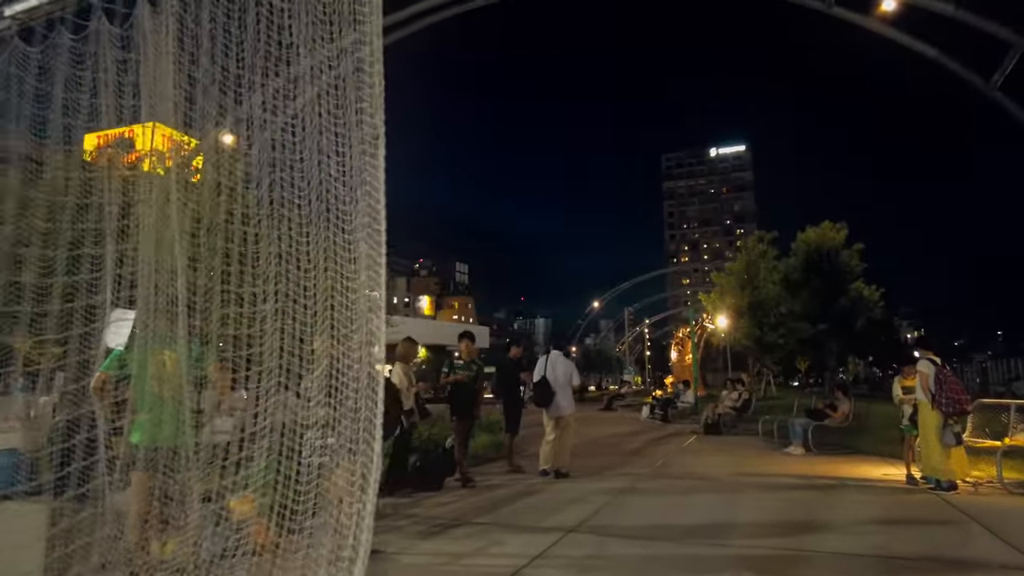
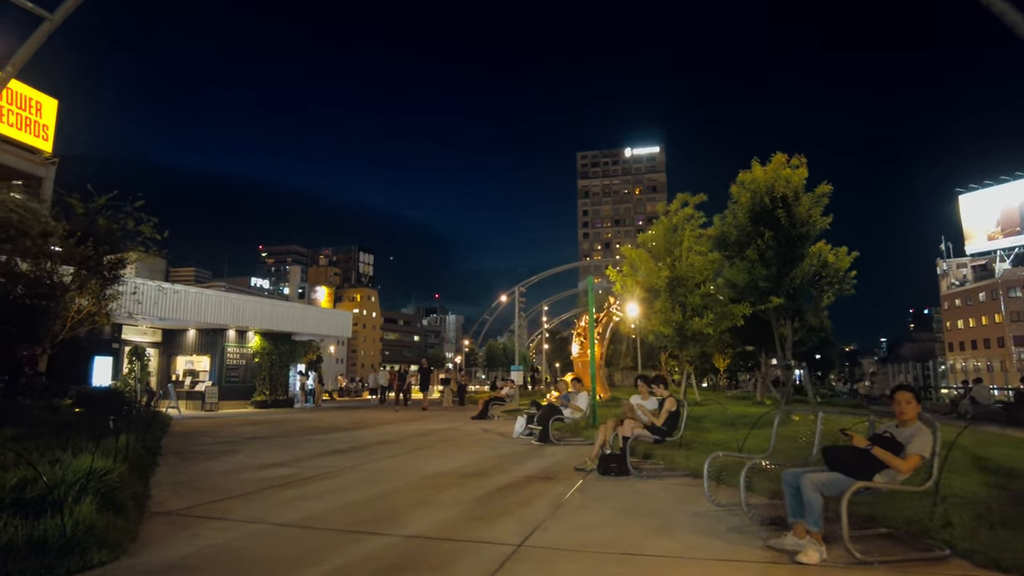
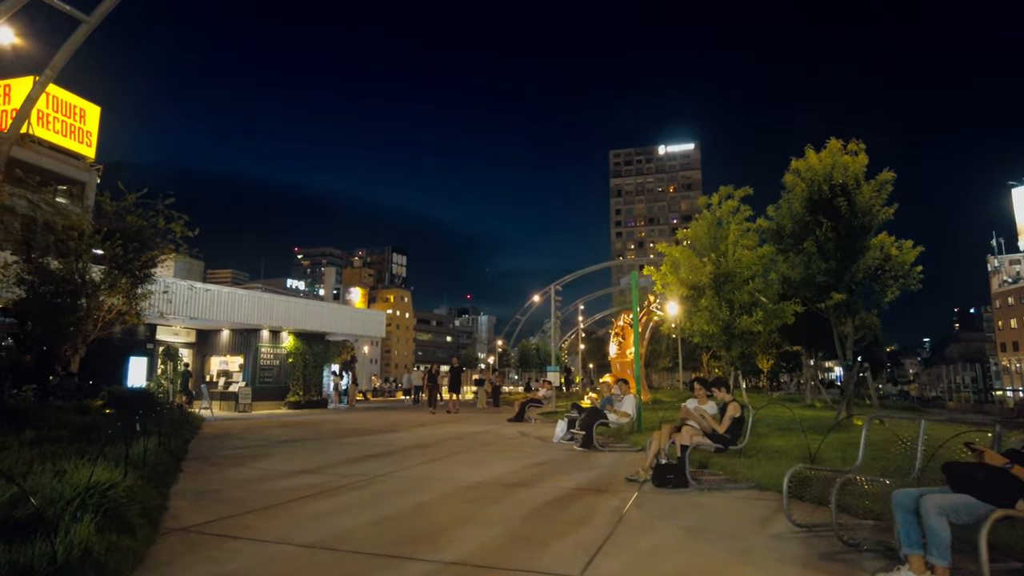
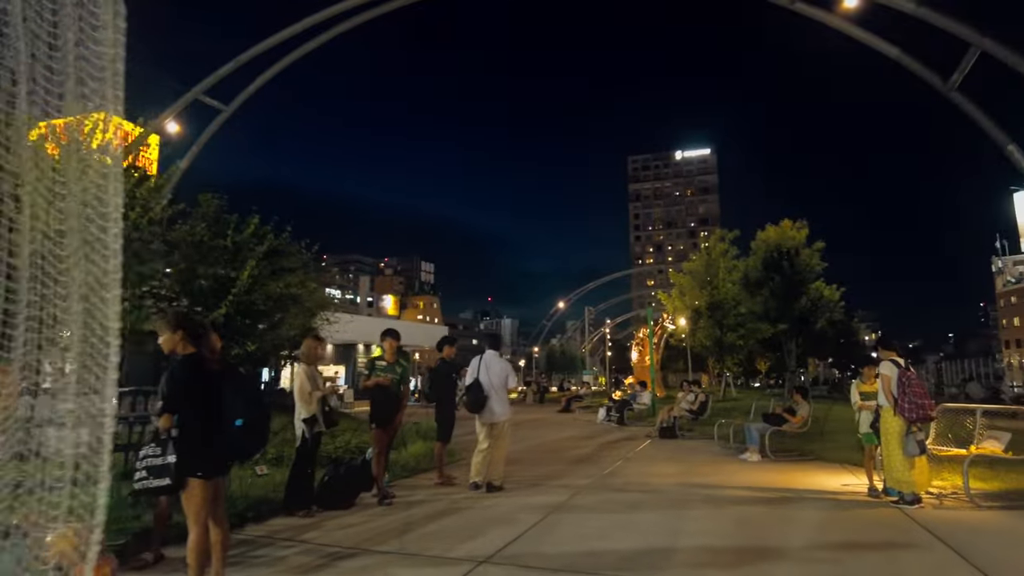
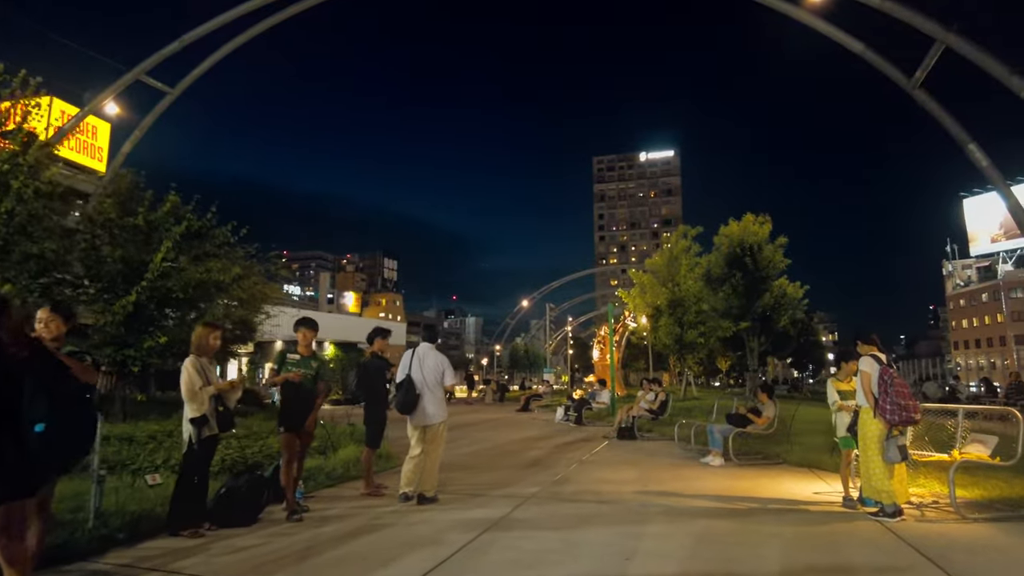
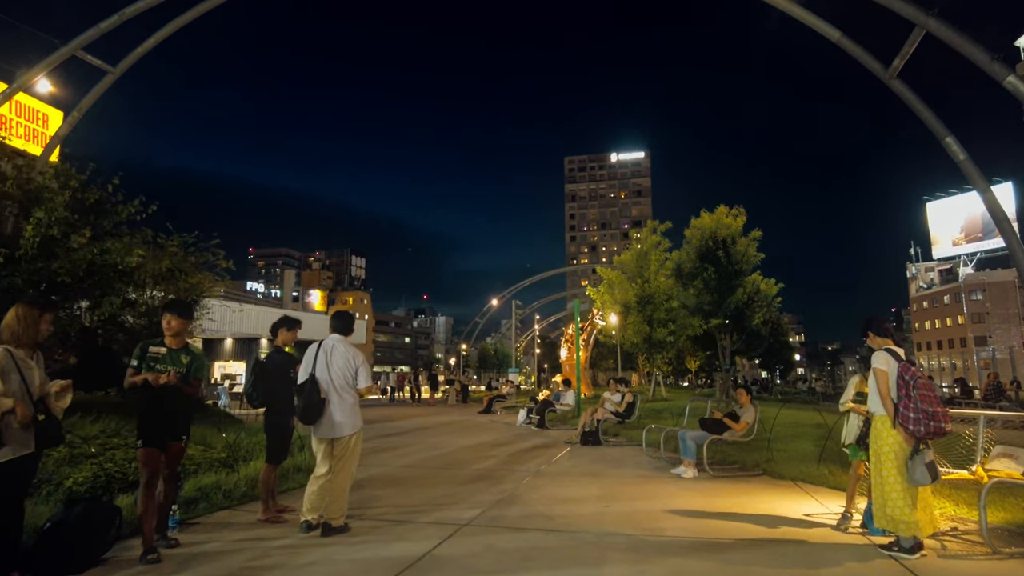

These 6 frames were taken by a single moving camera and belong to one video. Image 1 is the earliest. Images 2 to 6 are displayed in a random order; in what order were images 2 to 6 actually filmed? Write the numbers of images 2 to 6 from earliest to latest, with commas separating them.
4, 5, 6, 2, 3
